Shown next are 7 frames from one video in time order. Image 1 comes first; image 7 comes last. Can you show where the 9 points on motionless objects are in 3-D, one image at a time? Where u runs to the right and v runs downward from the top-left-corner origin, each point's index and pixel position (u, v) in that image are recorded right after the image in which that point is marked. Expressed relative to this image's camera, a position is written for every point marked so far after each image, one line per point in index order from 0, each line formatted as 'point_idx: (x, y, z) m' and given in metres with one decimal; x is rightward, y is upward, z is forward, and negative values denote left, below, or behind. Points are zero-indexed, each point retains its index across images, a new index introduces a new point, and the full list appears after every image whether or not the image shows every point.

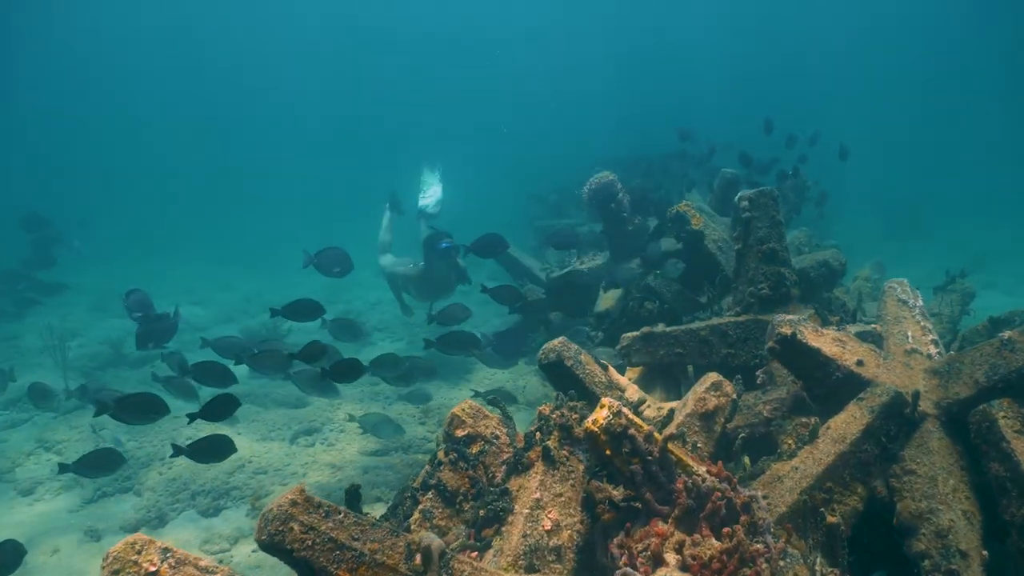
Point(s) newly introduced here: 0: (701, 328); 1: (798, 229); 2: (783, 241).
0: (+2.4, -0.5, +6.7) m
1: (+6.0, +1.2, +11.1) m
2: (+3.7, +0.7, +7.3) m
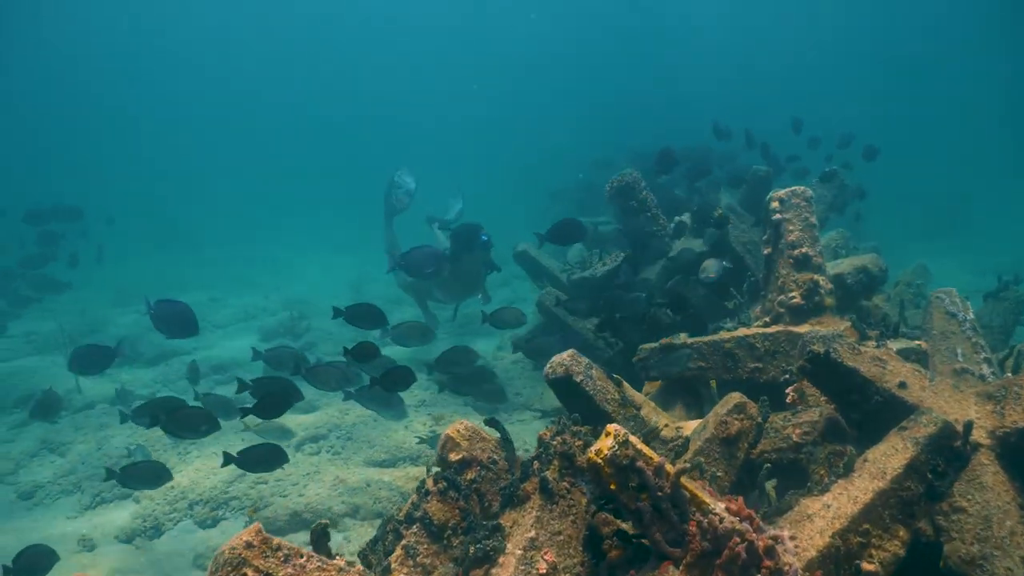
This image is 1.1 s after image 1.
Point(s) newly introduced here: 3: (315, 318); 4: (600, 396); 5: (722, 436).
0: (+2.5, -0.6, +6.2) m
1: (+6.3, +1.1, +10.4) m
2: (+3.9, +0.6, +6.8) m
3: (-5.9, -0.8, +16.2) m
4: (+0.9, -1.1, +5.4) m
5: (+1.9, -1.3, +4.8) m
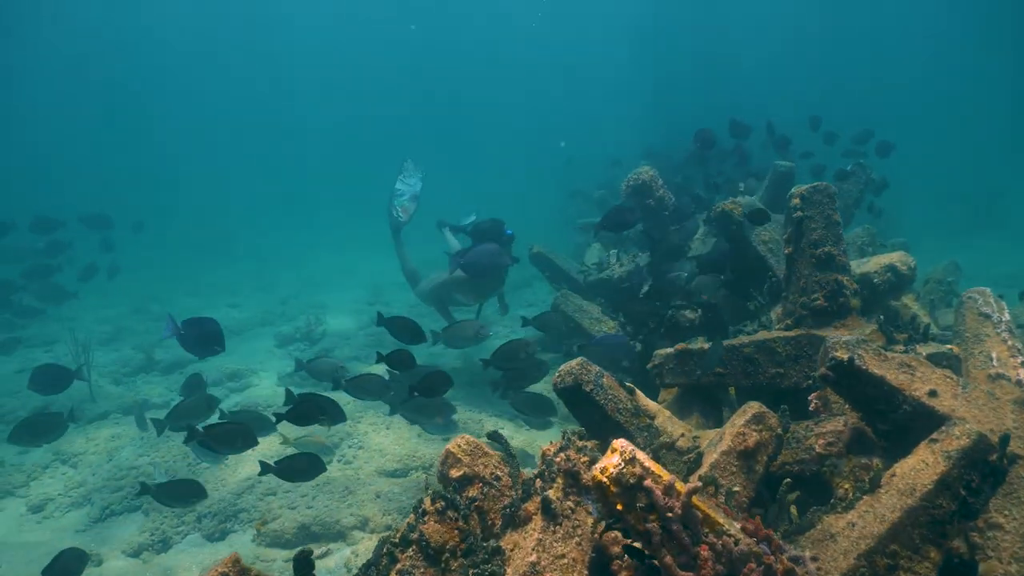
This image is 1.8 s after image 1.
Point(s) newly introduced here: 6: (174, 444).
0: (+2.6, -0.6, +5.9) m
1: (+6.5, +1.1, +10.0) m
2: (+4.0, +0.6, +6.4) m
3: (-5.5, -1.0, +16.2) m
4: (+1.0, -1.1, +5.2) m
5: (+1.9, -1.4, +4.5) m
6: (-5.6, -2.6, +8.7) m
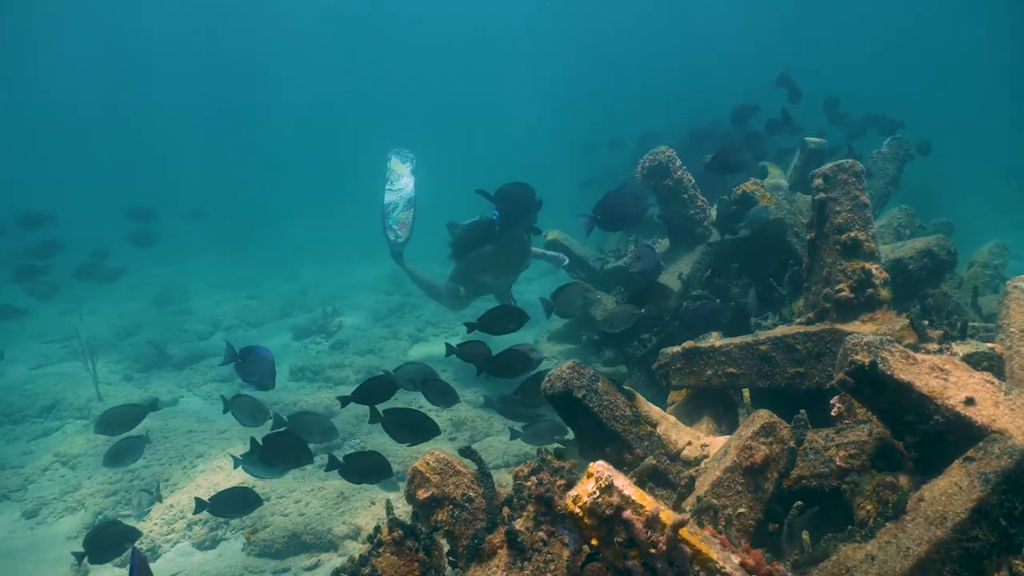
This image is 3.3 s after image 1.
0: (+2.5, -0.6, +5.4) m
1: (+6.6, +1.4, +9.2) m
2: (+3.8, +0.7, +5.8) m
3: (-5.0, -0.8, +16.1) m
4: (+0.8, -1.1, +4.8) m
5: (+1.8, -1.3, +4.0) m
6: (-5.5, -2.5, +8.6) m
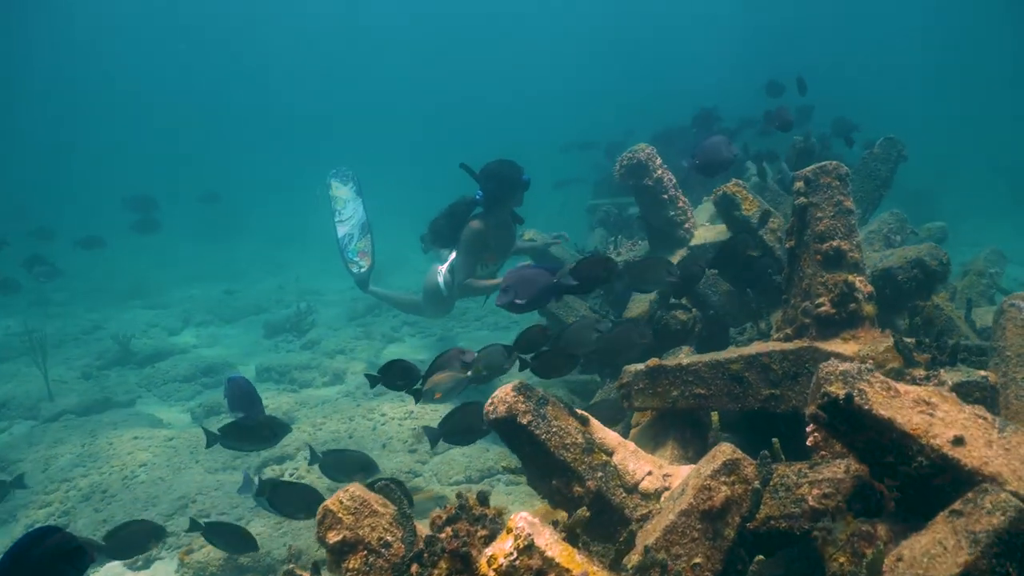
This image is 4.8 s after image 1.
0: (+2.0, -0.7, +4.9) m
1: (+6.1, +1.3, +8.7) m
2: (+3.4, +0.5, +5.3) m
3: (-5.5, -0.6, +15.6) m
4: (+0.4, -1.2, +4.3) m
5: (+1.3, -1.5, +3.6) m
6: (-6.0, -2.5, +8.1) m
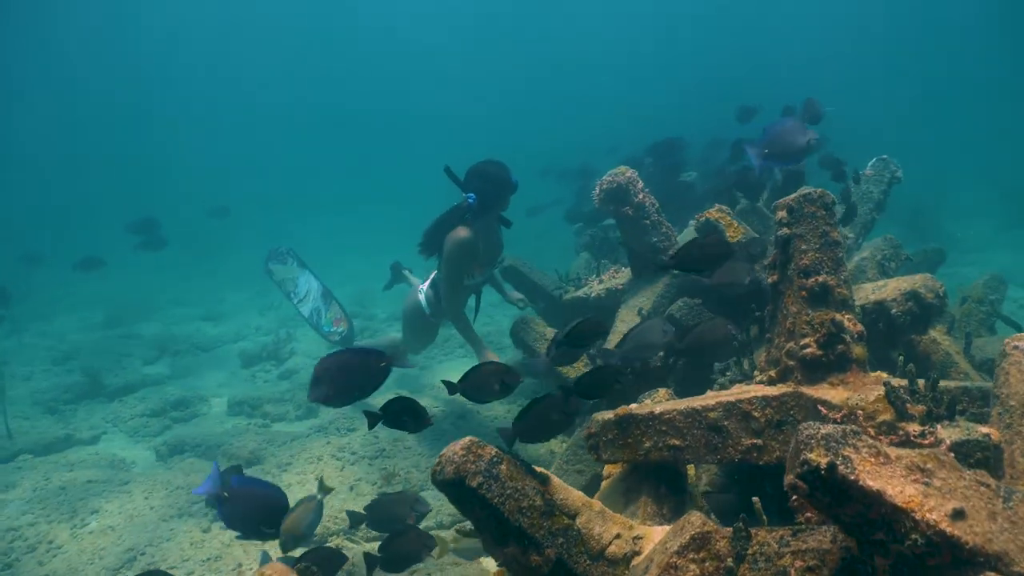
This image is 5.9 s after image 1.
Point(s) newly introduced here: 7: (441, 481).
0: (+1.6, -1.0, +4.5) m
1: (+5.8, +0.8, +8.3) m
2: (+3.0, +0.2, +4.9) m
3: (-5.9, -1.4, +15.1) m
4: (0.0, -1.5, +3.8) m
5: (+0.9, -1.8, +3.1) m
6: (-6.4, -3.0, +7.7) m
7: (-0.5, -1.4, +3.9) m
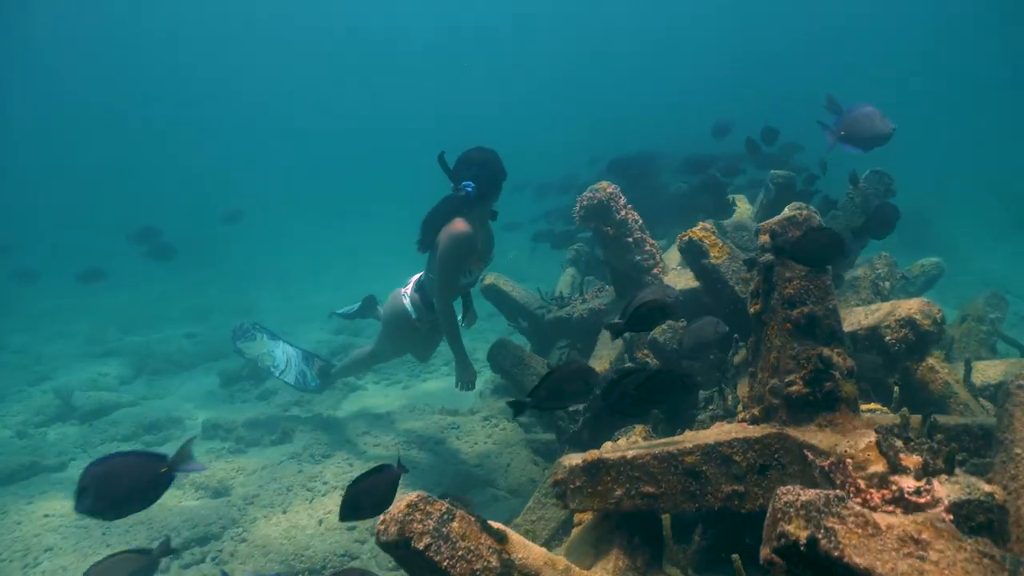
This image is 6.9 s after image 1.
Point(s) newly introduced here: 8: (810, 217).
0: (+1.3, -1.3, +4.1) m
1: (+5.4, +0.5, +8.0) m
2: (+2.7, -0.1, +4.5) m
3: (-6.2, -1.8, +14.8) m
4: (-0.3, -1.8, +3.5) m
5: (+0.6, -2.0, +2.7) m
6: (-6.7, -3.4, +7.3) m
7: (-0.8, -1.7, +3.5) m
8: (+2.8, +0.6, +4.9) m
